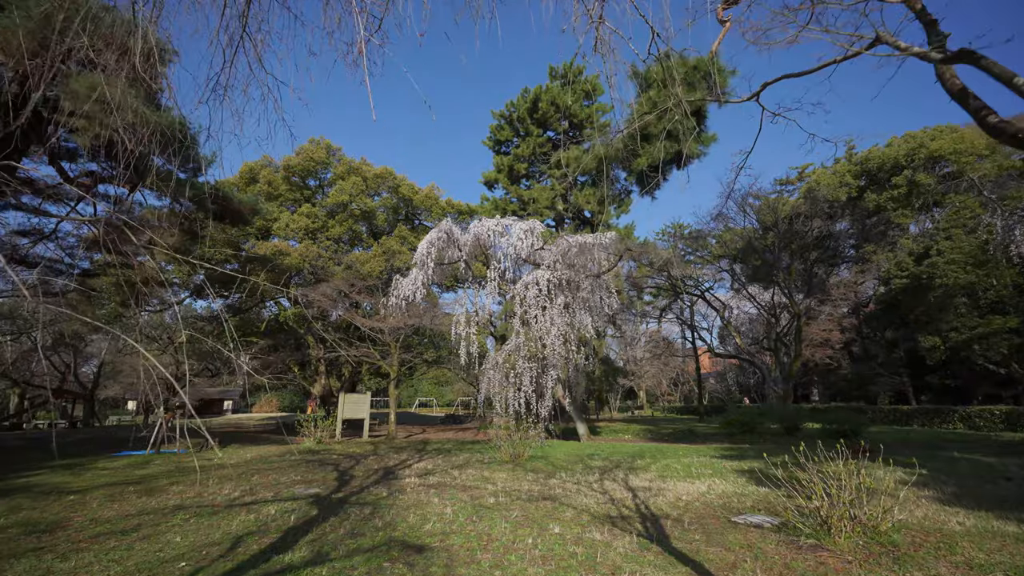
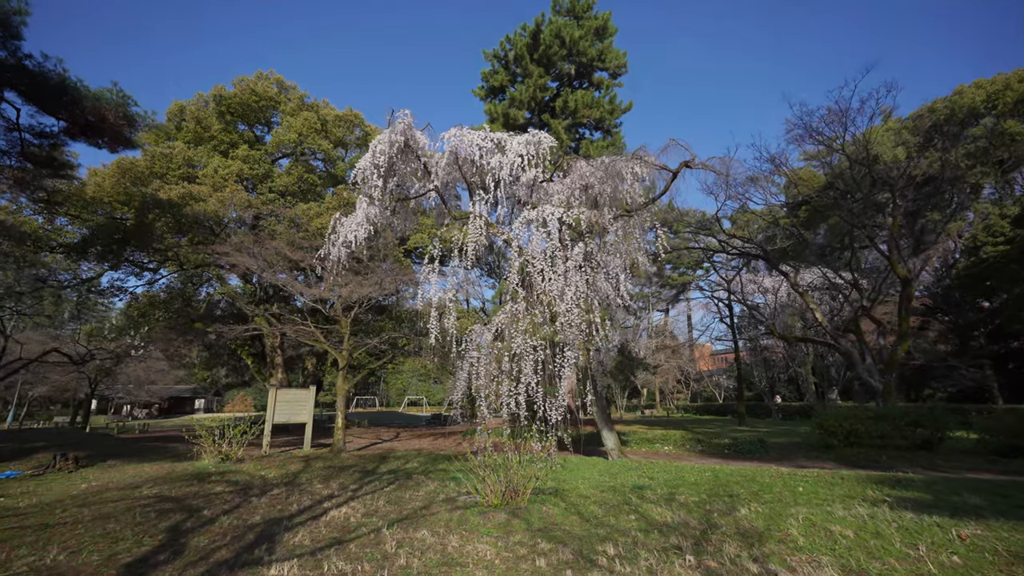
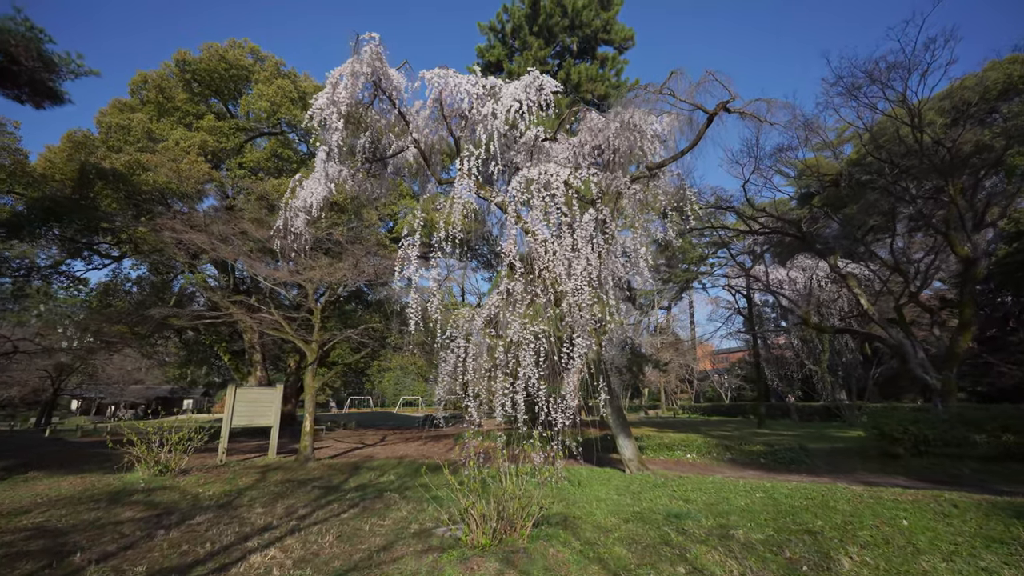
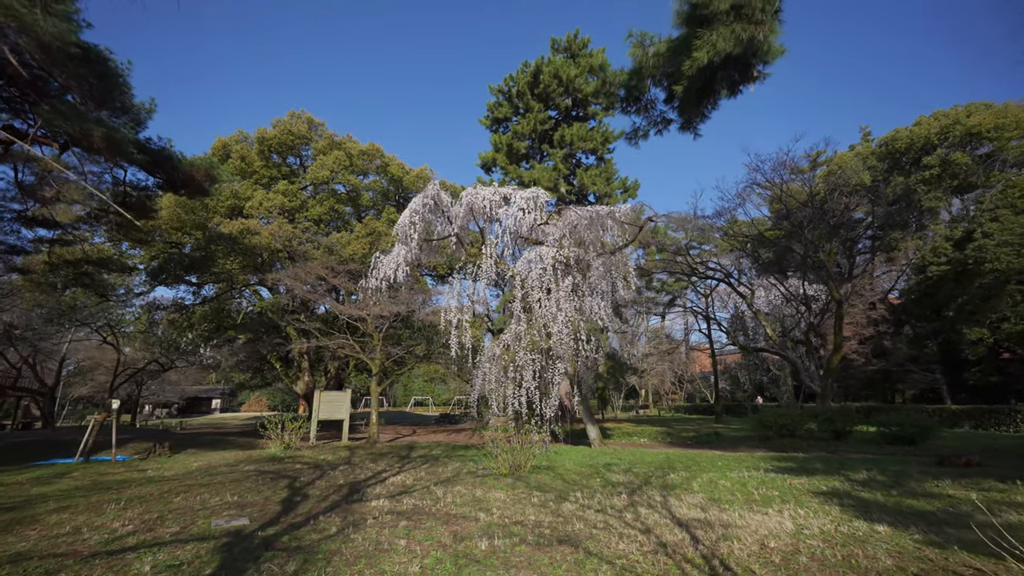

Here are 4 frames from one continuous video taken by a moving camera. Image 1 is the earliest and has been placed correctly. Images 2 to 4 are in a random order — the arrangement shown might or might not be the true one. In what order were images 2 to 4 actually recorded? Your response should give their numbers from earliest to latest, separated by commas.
4, 2, 3
